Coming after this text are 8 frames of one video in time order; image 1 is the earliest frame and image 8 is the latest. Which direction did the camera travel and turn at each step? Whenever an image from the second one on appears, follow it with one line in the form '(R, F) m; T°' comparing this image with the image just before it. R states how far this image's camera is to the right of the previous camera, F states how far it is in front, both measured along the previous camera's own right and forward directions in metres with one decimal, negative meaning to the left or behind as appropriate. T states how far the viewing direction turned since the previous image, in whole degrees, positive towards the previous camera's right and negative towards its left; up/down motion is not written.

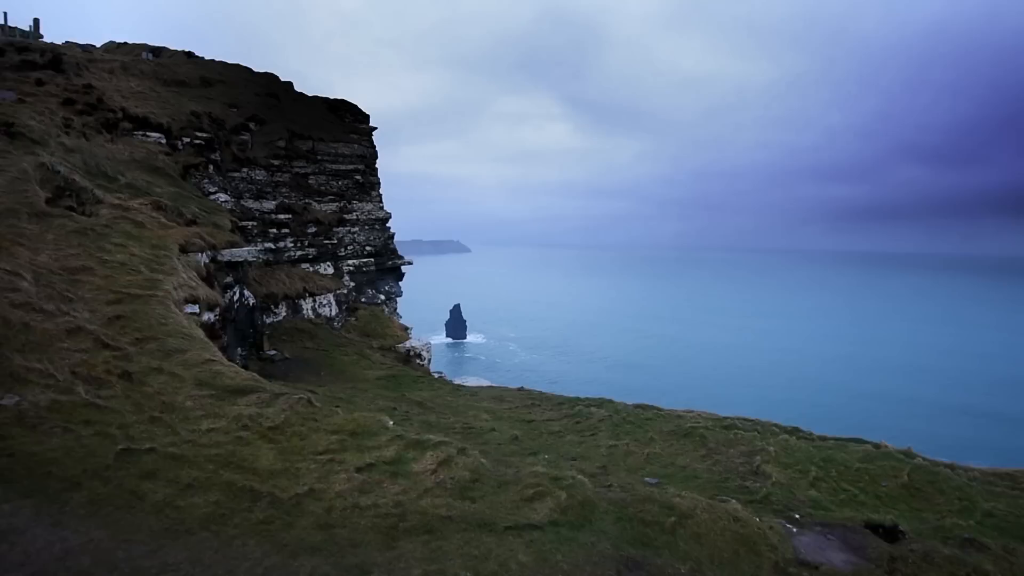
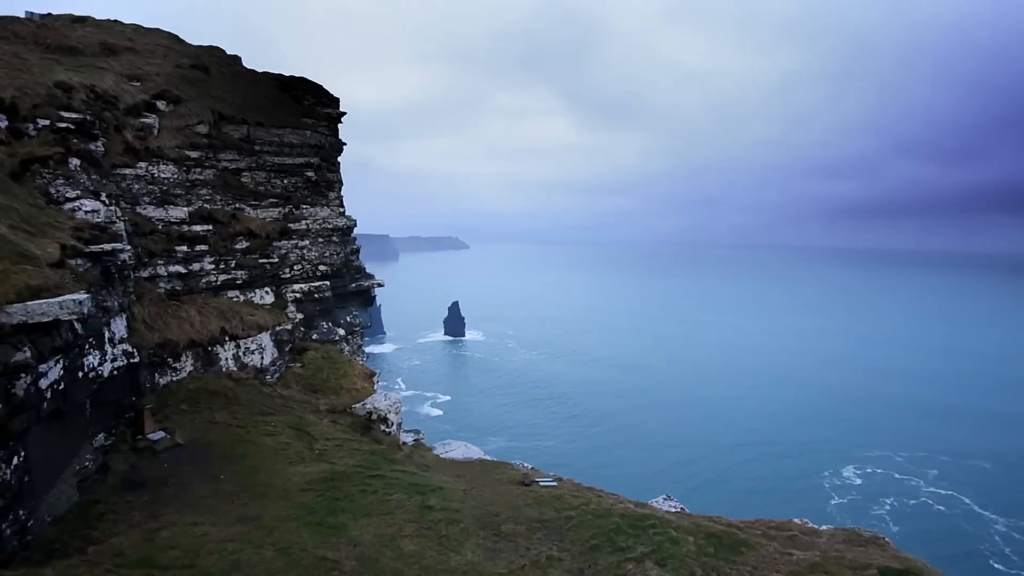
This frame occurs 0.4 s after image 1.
(0.0, +1.6) m; 0°
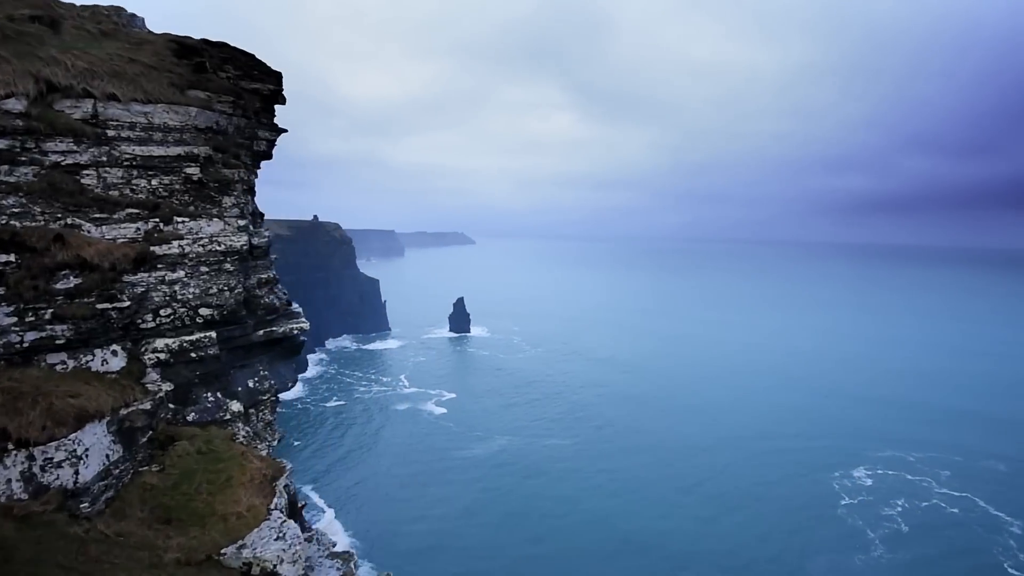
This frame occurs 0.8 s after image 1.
(+0.2, +1.7) m; -1°
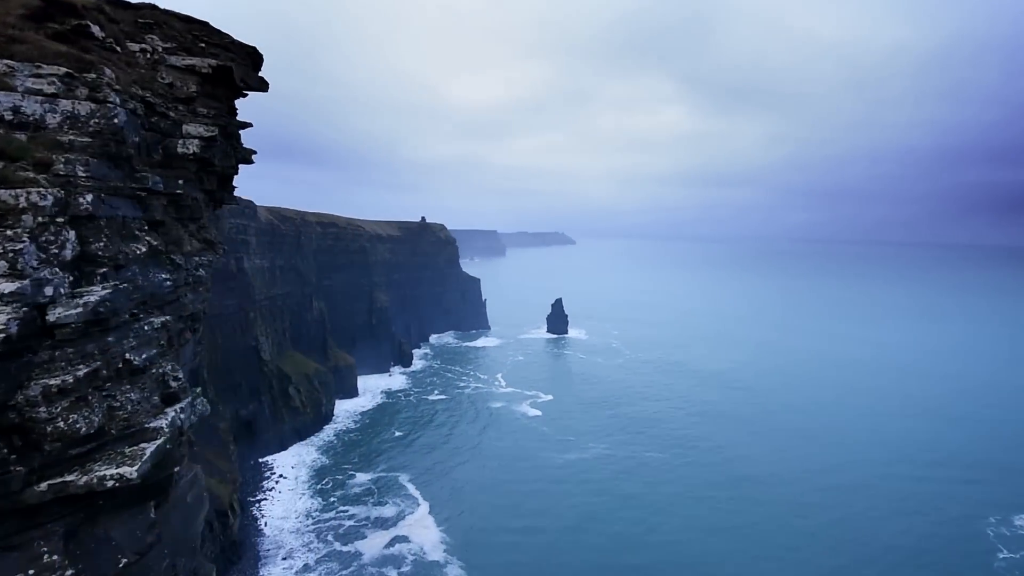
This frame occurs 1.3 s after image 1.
(+0.4, +2.1) m; -12°
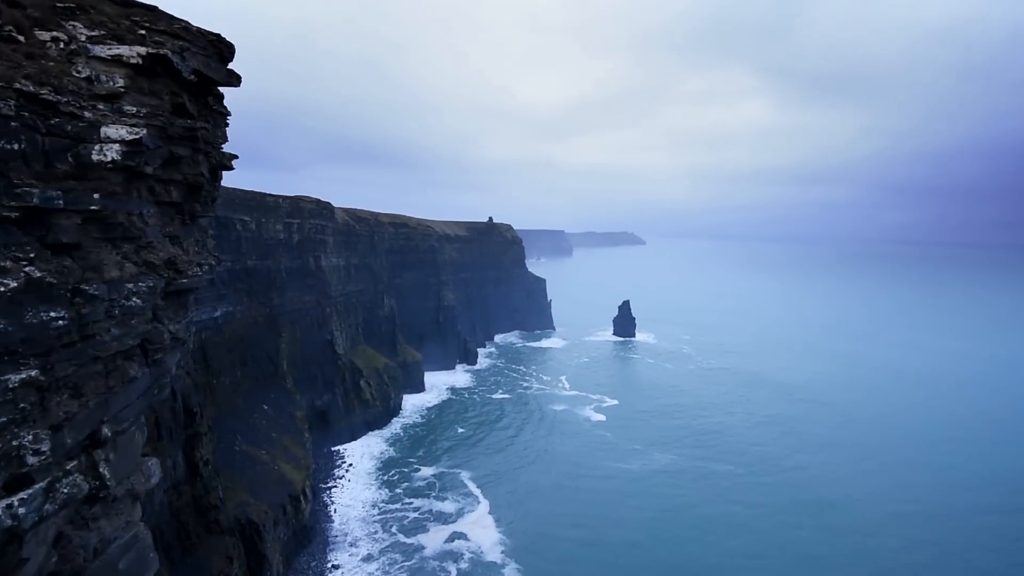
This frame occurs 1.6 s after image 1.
(+0.5, +0.9) m; -8°
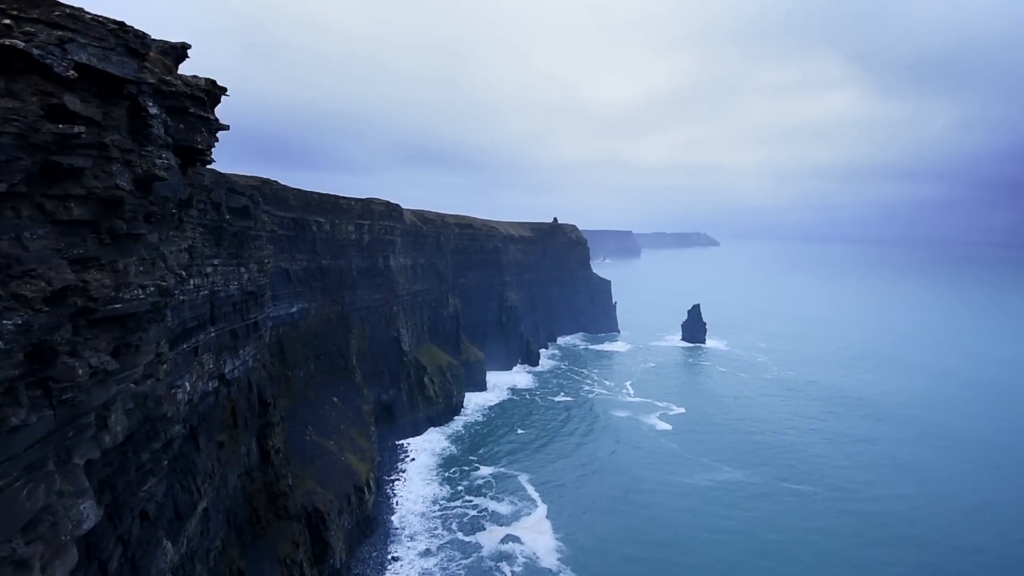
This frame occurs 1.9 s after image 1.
(+0.7, +0.9) m; -8°
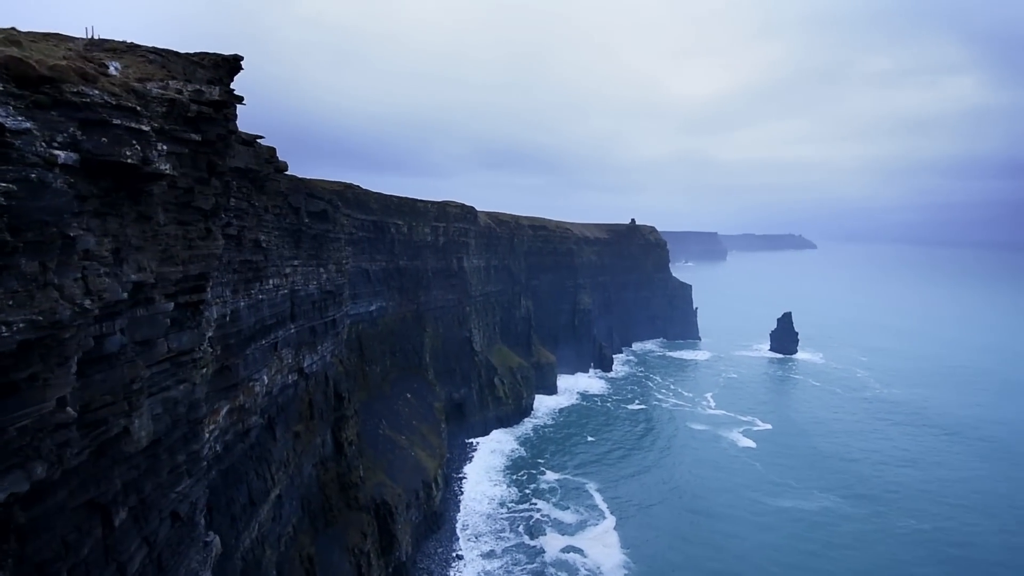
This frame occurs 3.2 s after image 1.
(+1.0, +0.9) m; -9°
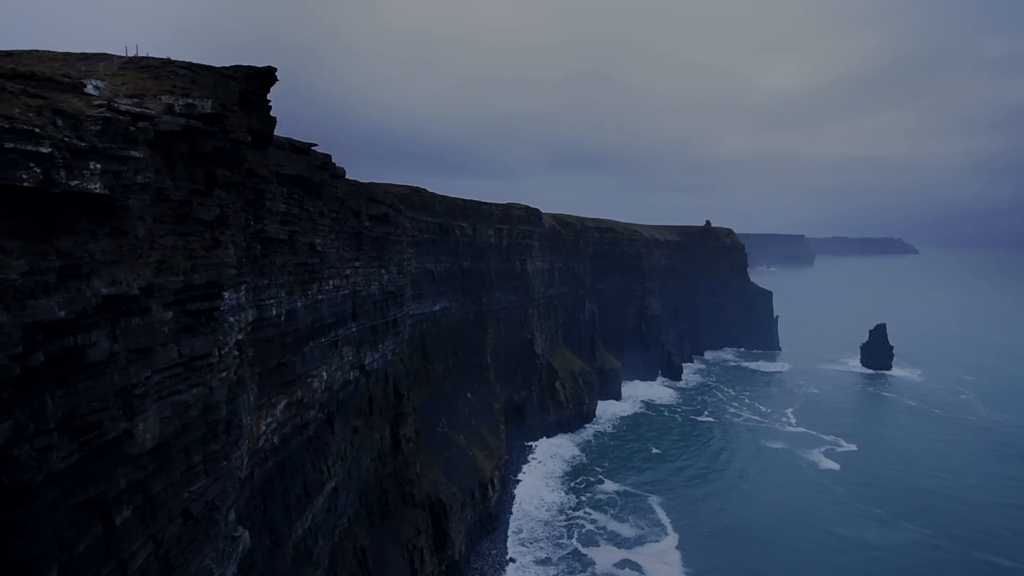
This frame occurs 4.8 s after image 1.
(+1.3, +0.7) m; -8°
